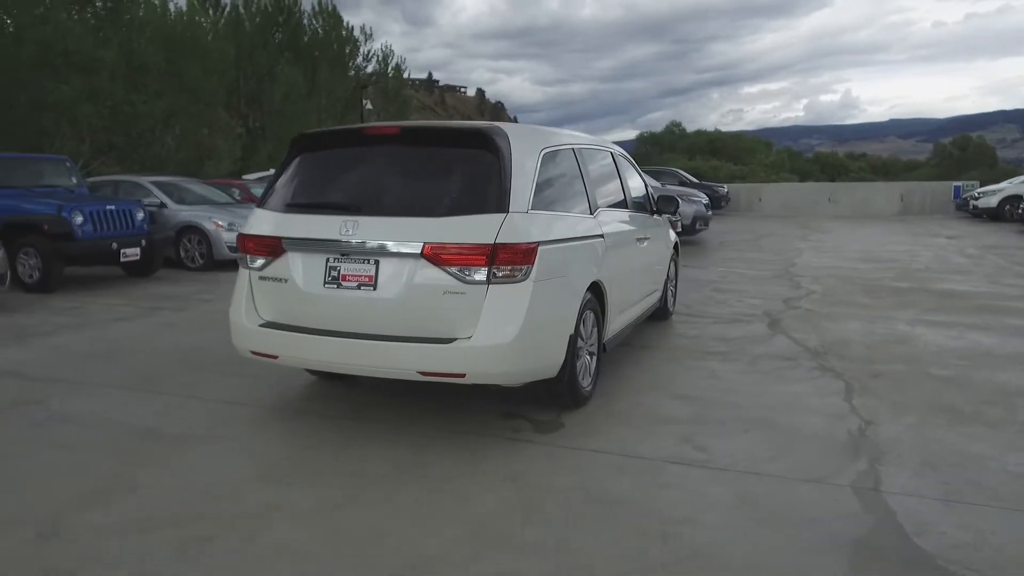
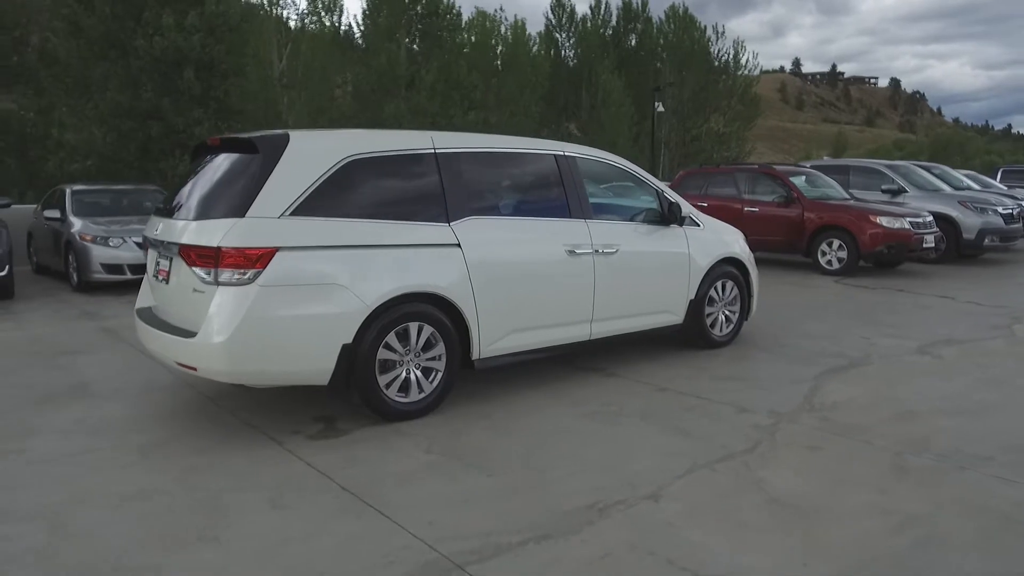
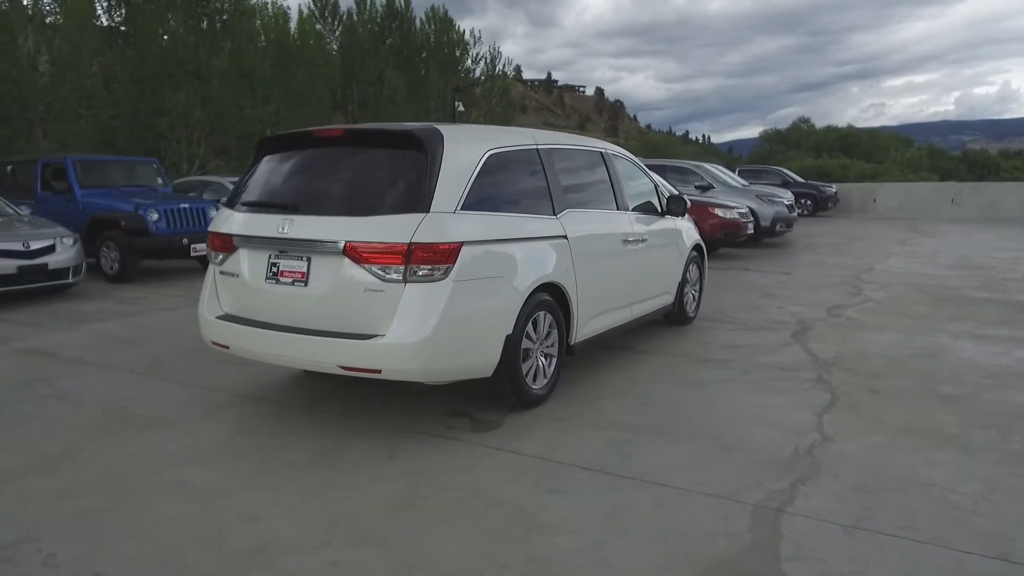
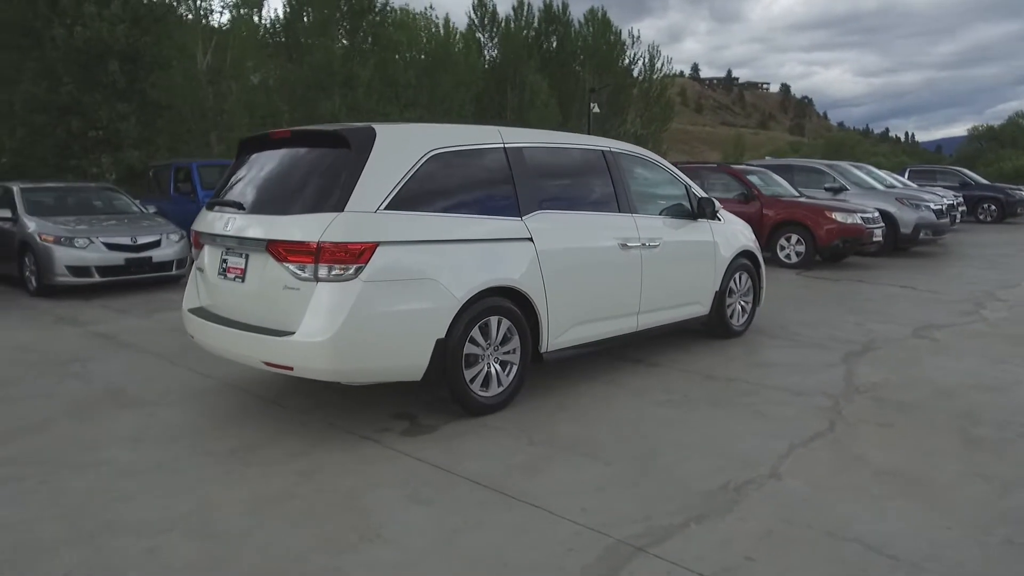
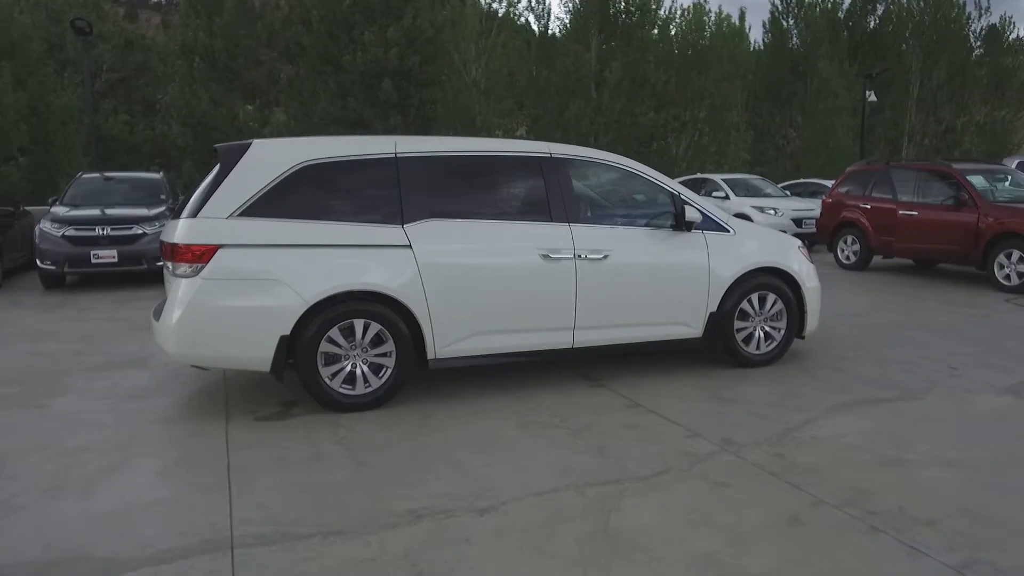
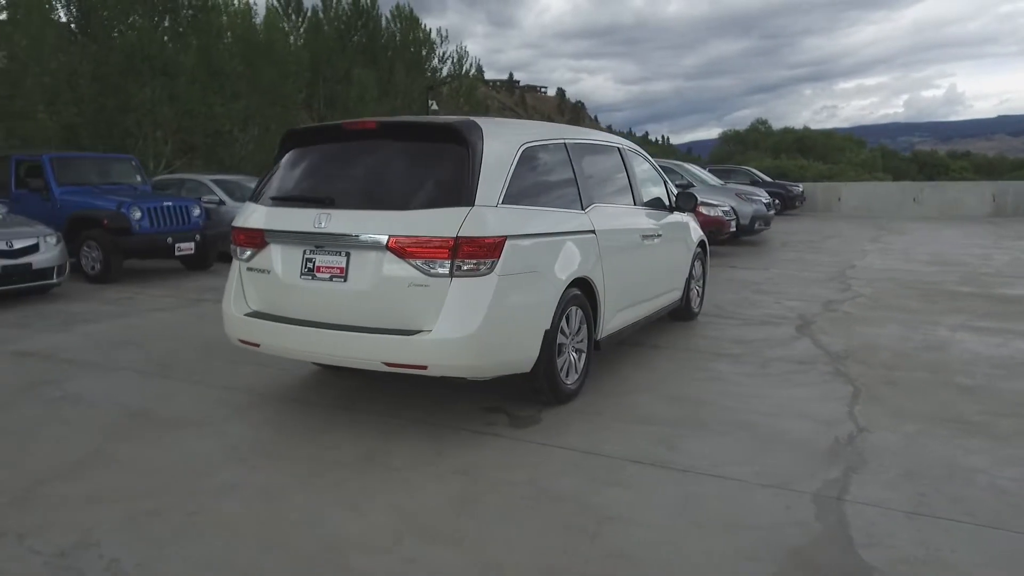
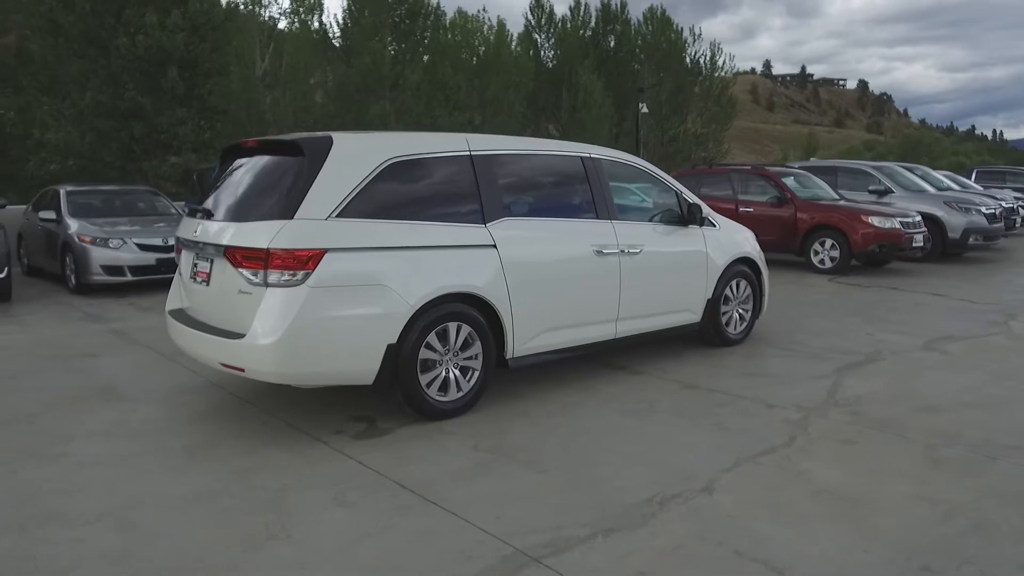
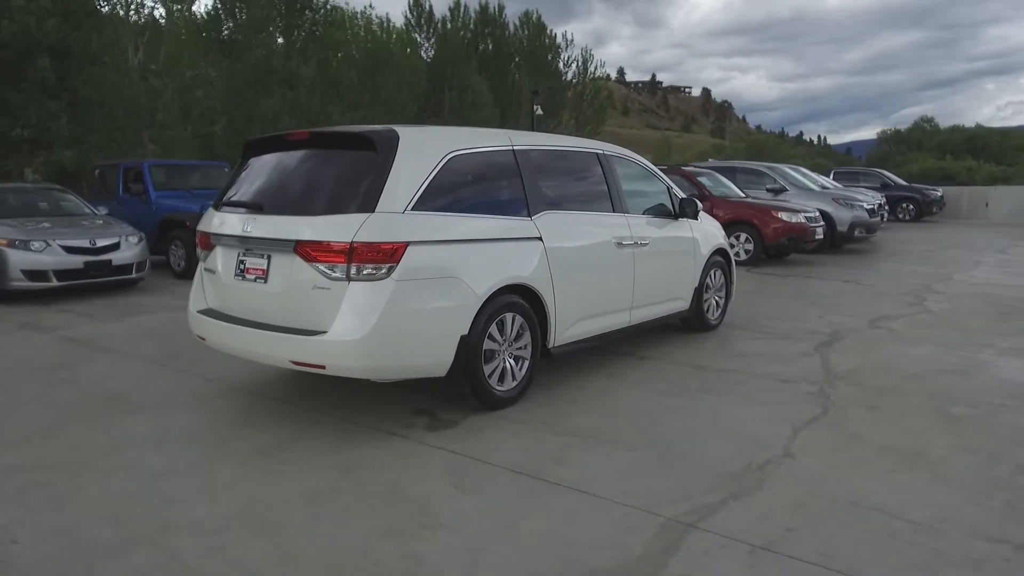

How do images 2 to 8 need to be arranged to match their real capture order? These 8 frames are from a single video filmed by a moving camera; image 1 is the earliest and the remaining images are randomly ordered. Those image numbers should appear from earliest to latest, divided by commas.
6, 3, 8, 4, 7, 2, 5
